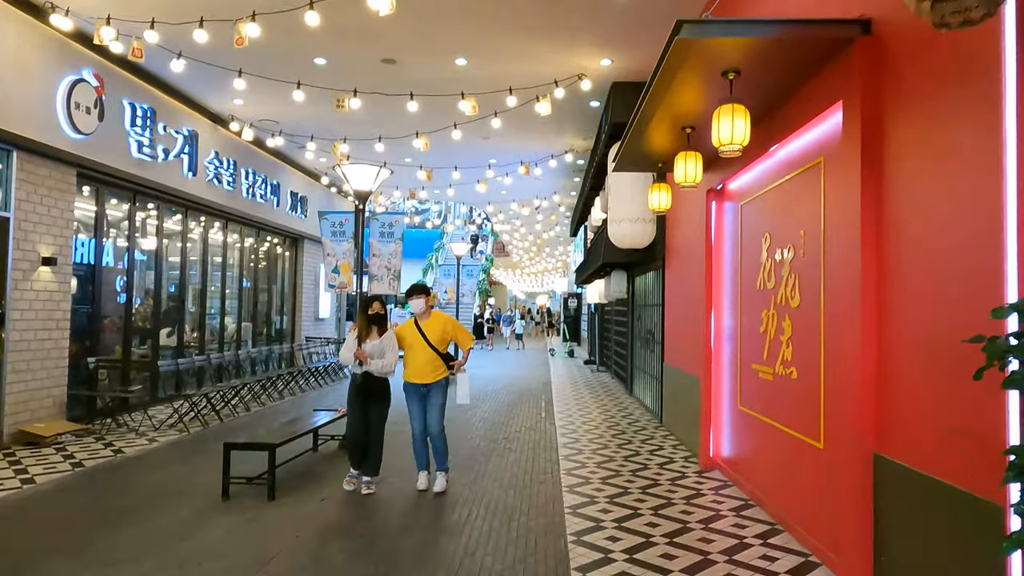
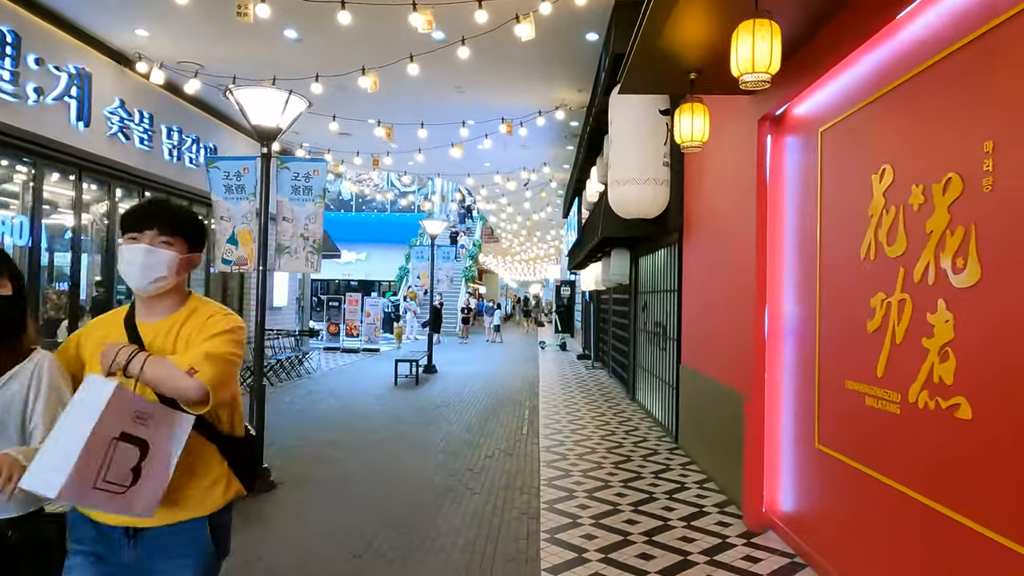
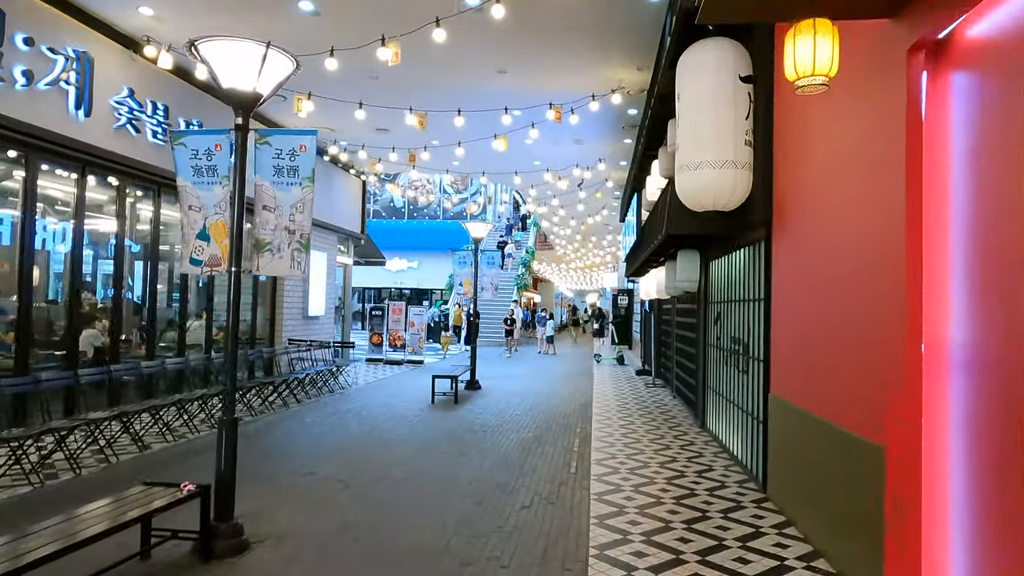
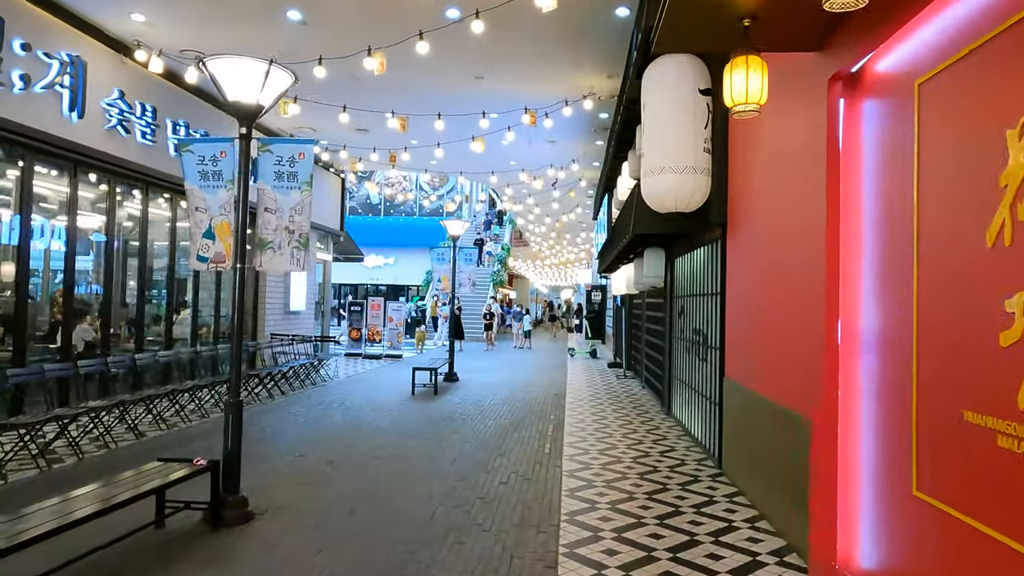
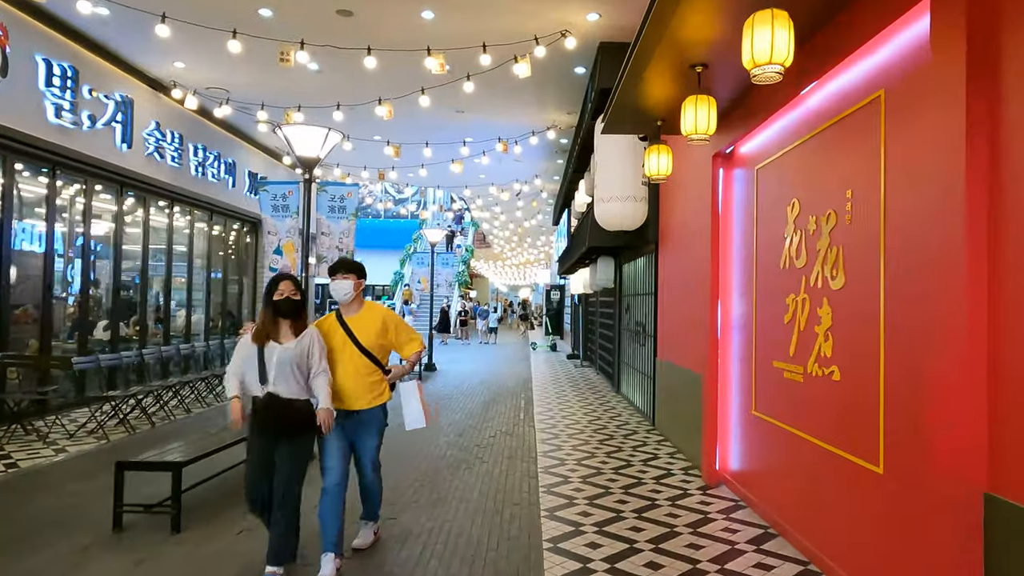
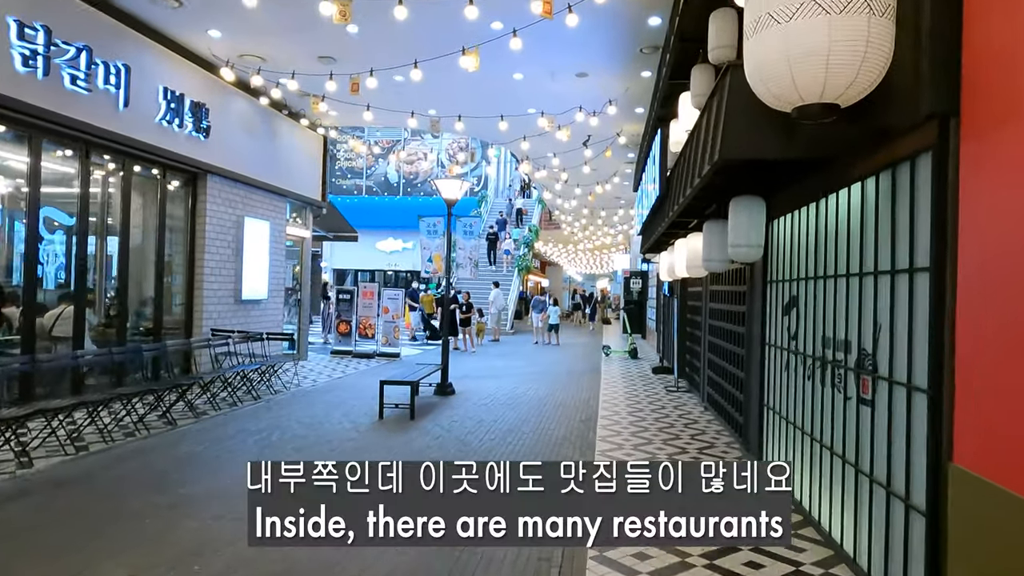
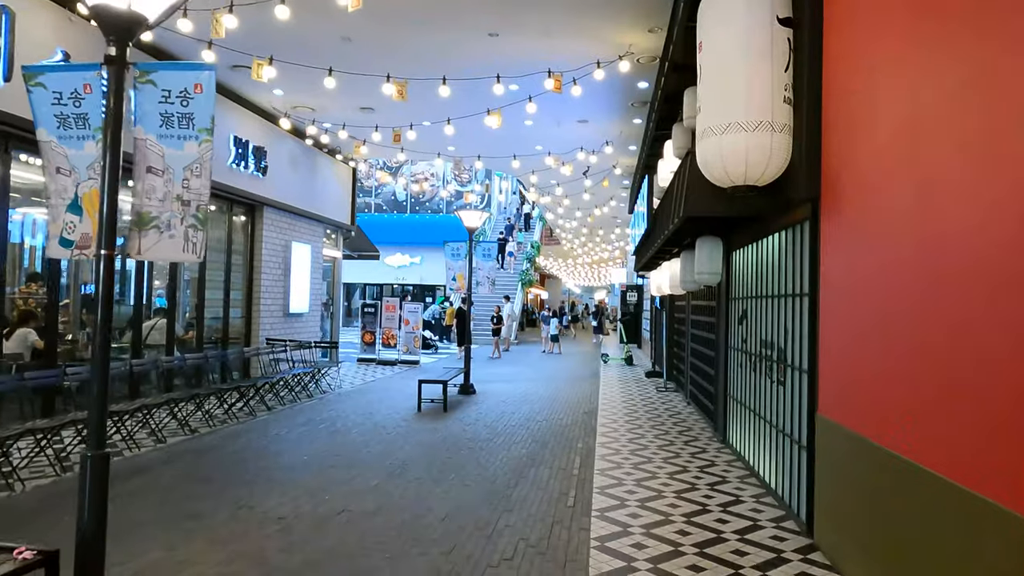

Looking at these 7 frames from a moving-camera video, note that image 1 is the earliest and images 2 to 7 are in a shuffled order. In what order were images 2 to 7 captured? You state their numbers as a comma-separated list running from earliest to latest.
5, 2, 4, 3, 7, 6
